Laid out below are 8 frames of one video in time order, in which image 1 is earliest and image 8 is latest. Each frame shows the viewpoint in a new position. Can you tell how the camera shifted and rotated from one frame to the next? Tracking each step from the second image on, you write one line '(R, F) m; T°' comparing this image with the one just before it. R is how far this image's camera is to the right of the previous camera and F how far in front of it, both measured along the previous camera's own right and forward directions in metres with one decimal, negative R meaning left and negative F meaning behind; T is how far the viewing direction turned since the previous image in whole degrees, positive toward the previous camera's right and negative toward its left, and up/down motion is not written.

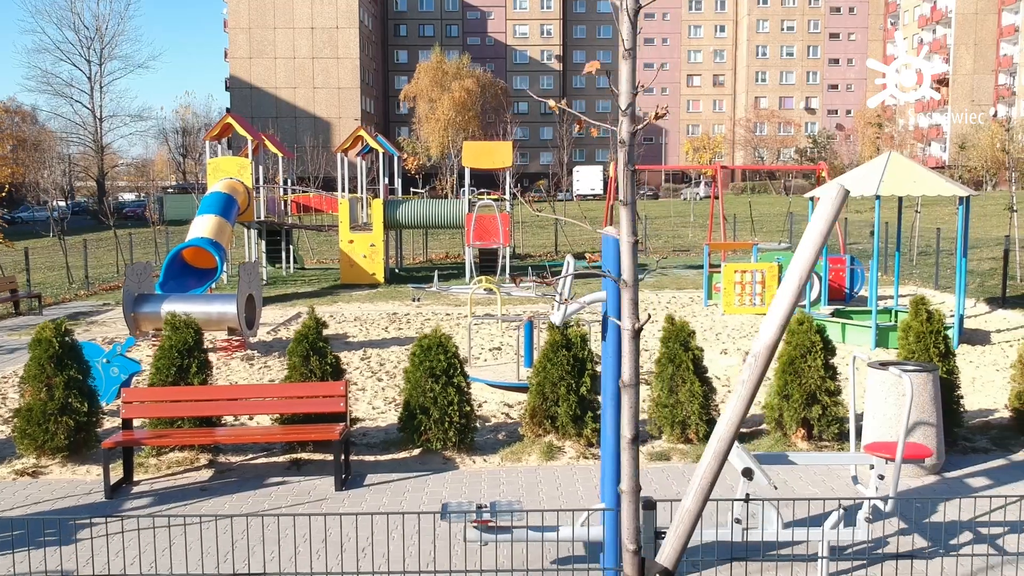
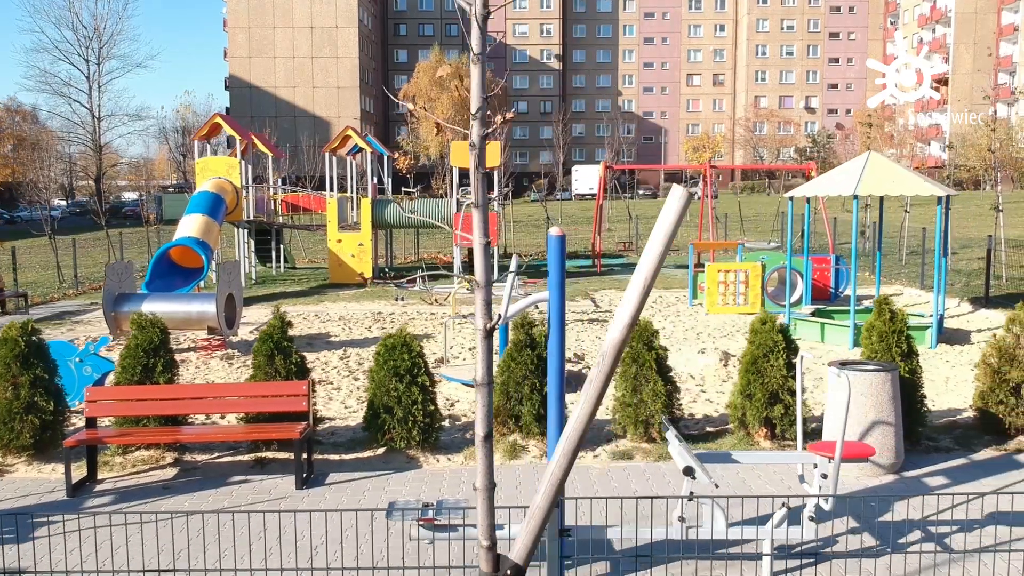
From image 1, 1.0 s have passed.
(+0.3, 0.0) m; 0°
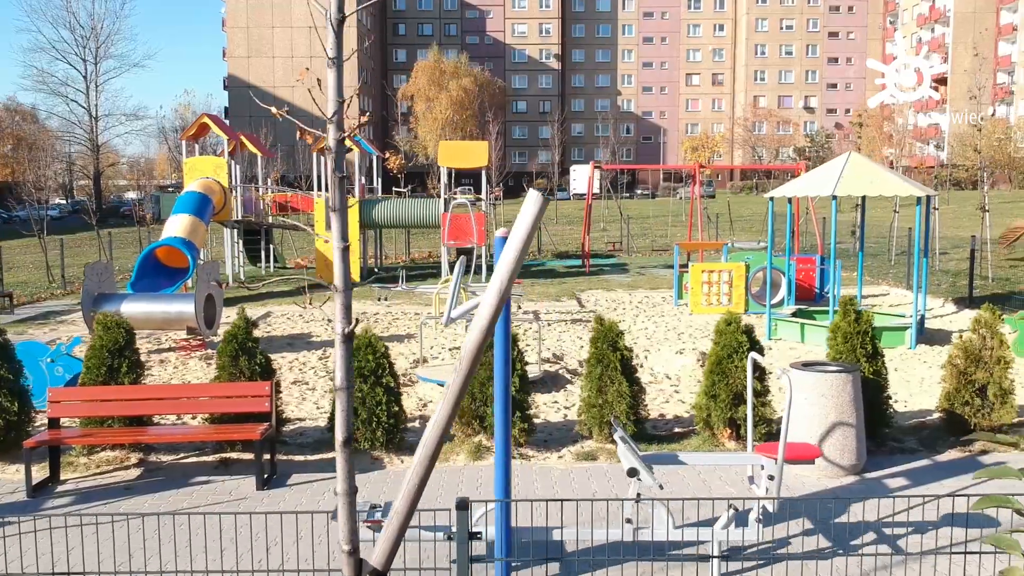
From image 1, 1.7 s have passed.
(+0.3, 0.0) m; 0°
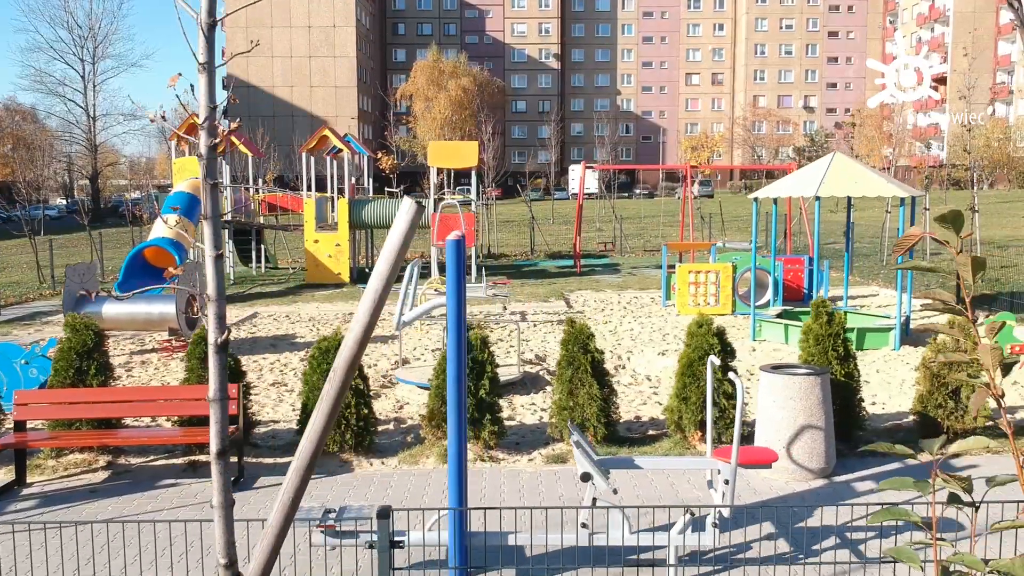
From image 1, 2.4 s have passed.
(+0.2, 0.0) m; 0°
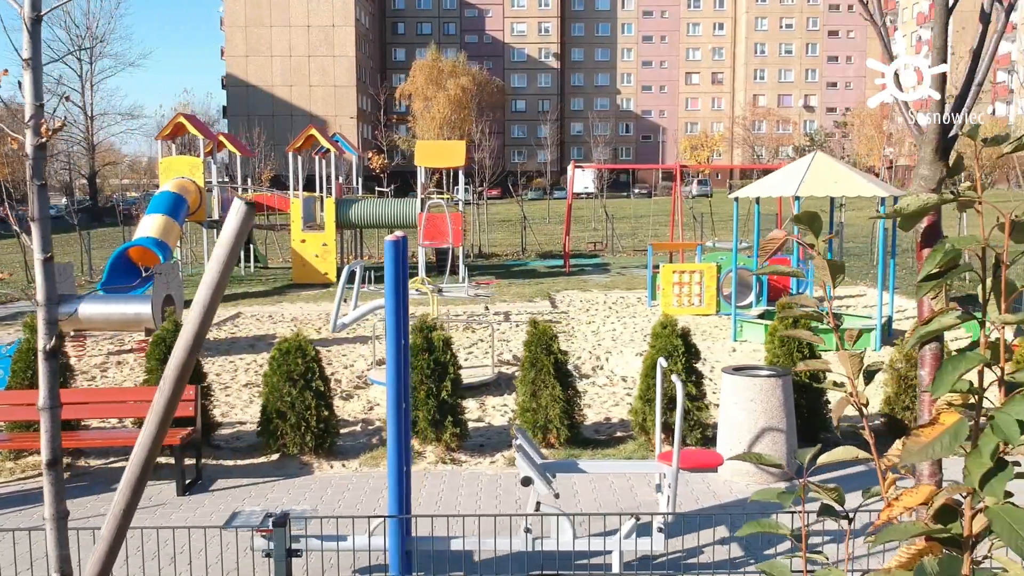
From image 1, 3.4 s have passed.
(+0.3, +0.1) m; 0°
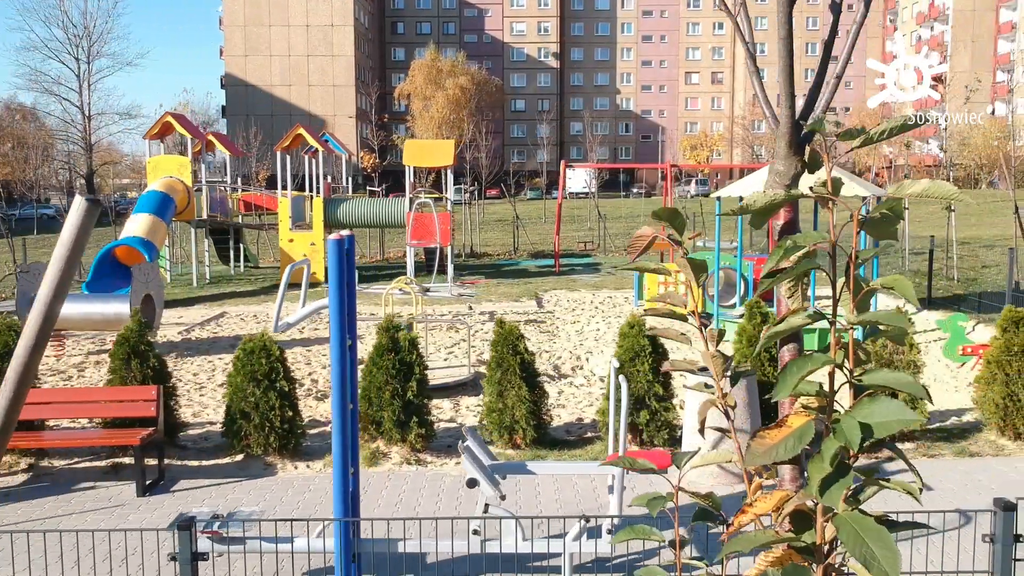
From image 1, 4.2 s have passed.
(+0.3, 0.0) m; 0°
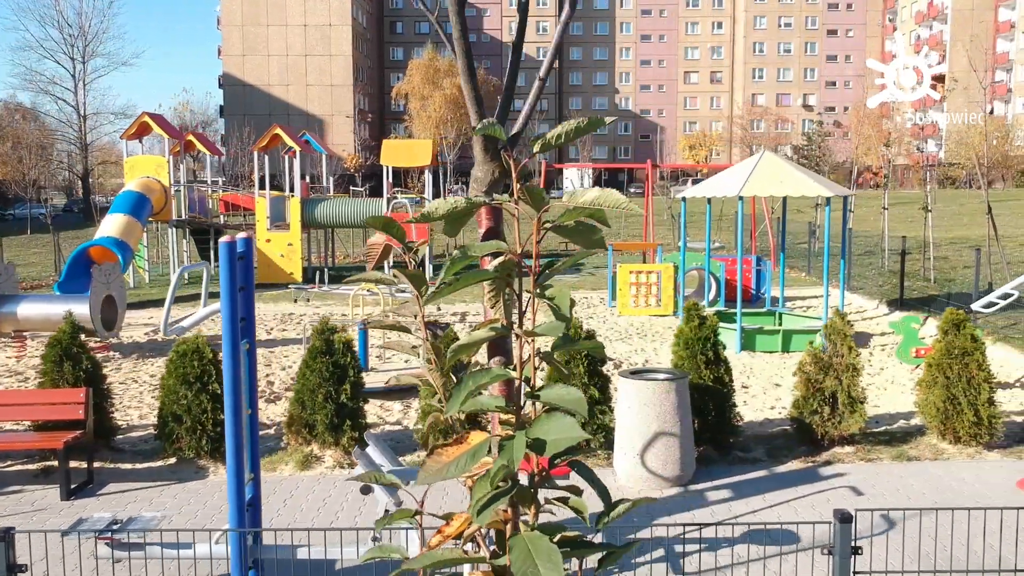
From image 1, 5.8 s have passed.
(+0.5, +0.1) m; 0°
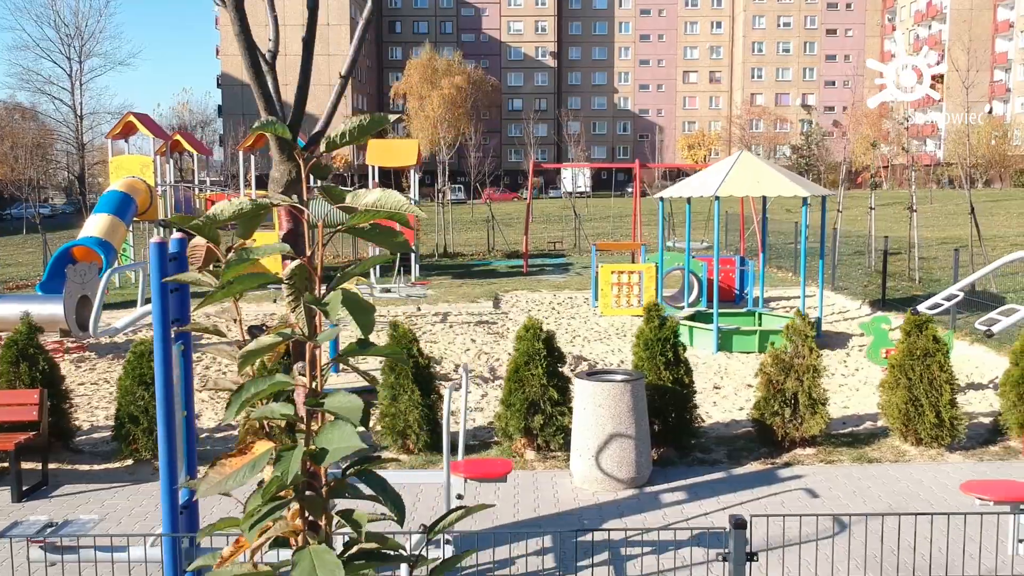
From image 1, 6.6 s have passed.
(+0.3, 0.0) m; 0°
